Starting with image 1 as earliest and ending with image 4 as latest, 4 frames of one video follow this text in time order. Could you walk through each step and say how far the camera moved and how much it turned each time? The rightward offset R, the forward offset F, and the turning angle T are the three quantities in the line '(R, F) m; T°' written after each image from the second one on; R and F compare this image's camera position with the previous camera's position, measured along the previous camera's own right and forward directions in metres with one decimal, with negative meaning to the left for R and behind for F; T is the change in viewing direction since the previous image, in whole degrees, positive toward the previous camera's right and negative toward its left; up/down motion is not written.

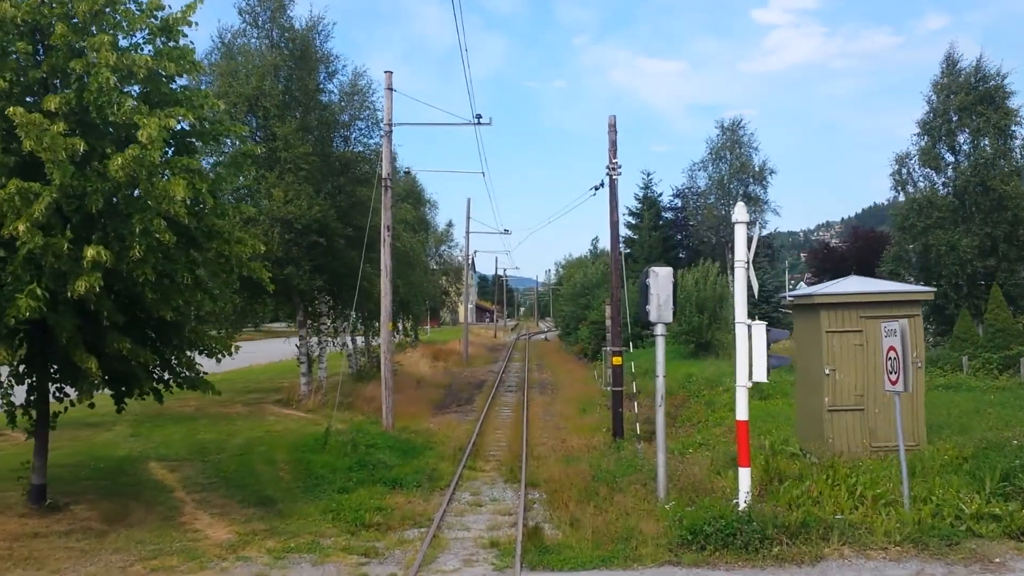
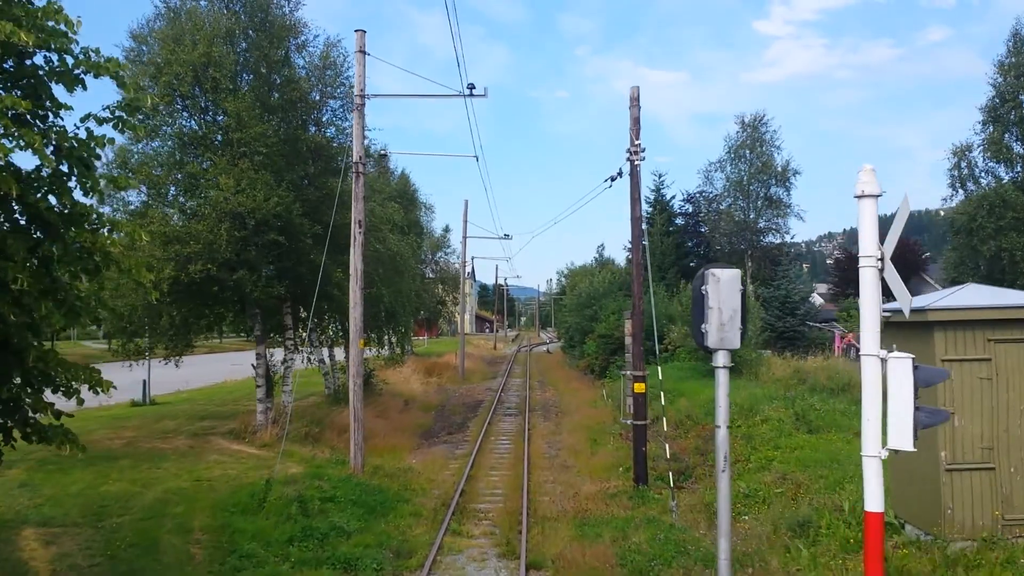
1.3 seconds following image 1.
(0.0, +3.4) m; 0°
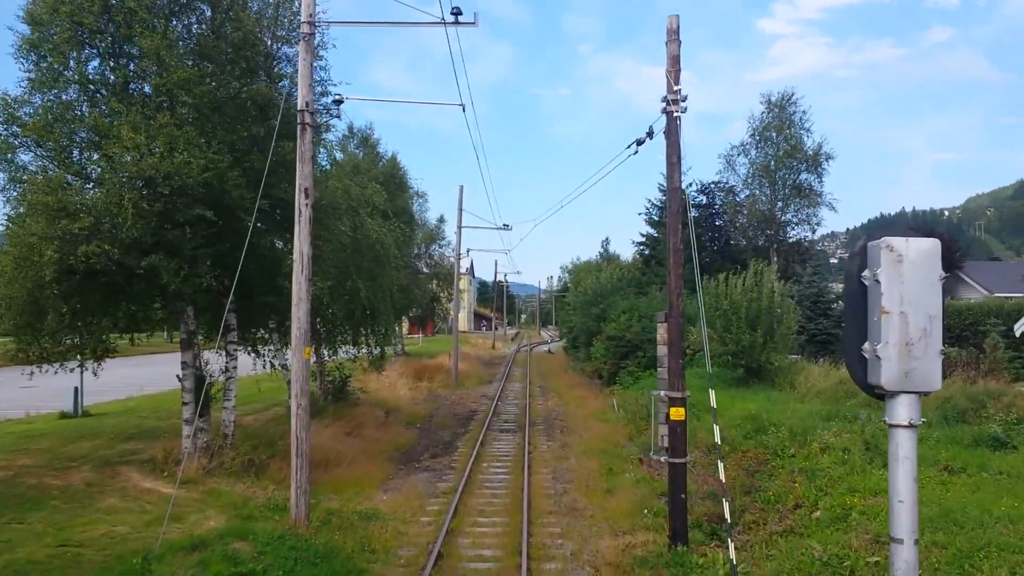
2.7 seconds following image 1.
(0.0, +3.7) m; 0°
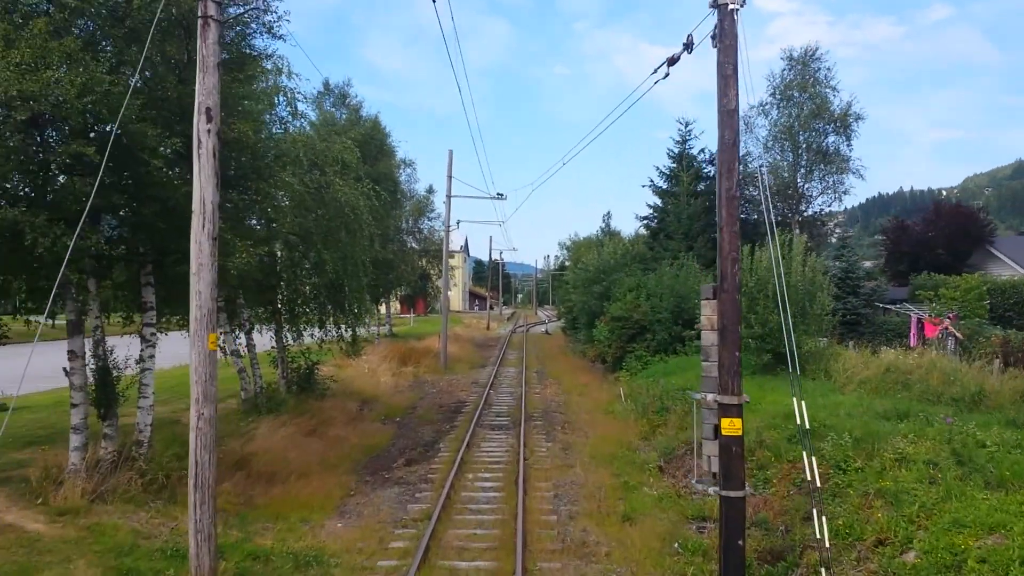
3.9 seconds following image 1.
(+0.1, +3.2) m; 0°
